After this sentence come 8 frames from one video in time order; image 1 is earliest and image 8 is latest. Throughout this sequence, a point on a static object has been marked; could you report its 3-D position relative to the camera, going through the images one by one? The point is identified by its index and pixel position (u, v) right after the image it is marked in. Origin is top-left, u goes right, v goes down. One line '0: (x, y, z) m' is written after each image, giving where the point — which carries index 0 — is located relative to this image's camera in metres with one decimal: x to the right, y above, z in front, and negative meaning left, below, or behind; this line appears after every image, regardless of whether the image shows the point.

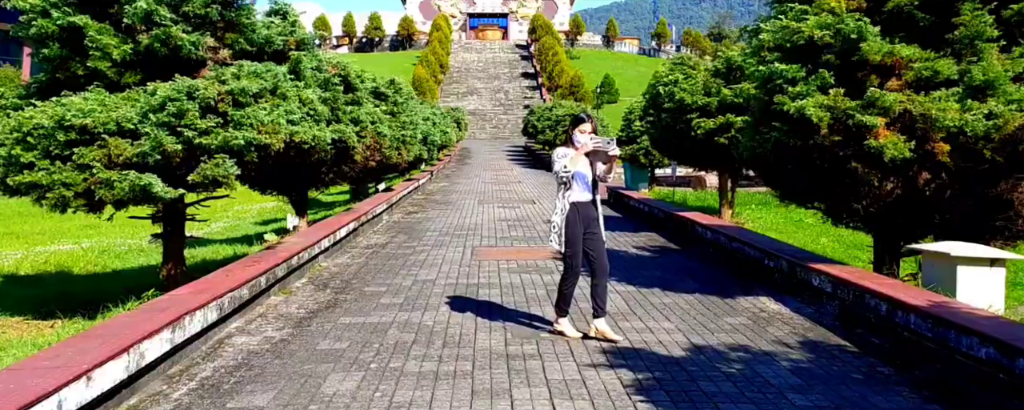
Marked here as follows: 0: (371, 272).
0: (-1.5, -0.7, +8.0) m
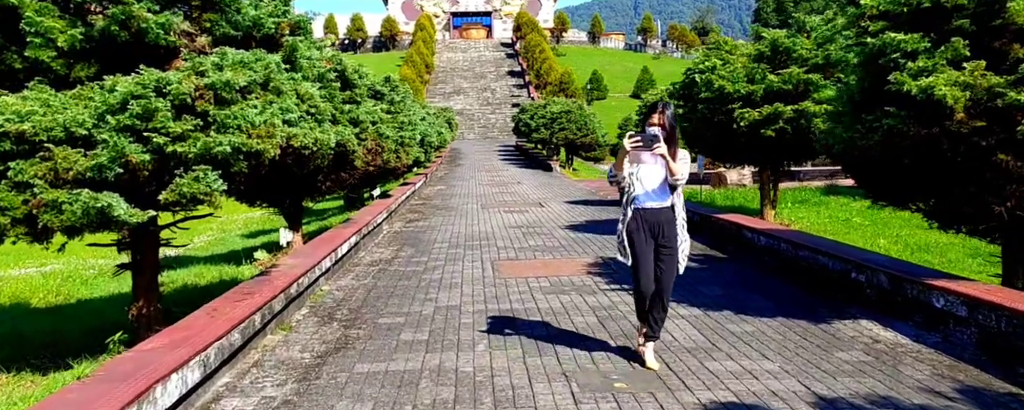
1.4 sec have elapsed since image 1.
0: (-1.2, -0.8, +6.8) m
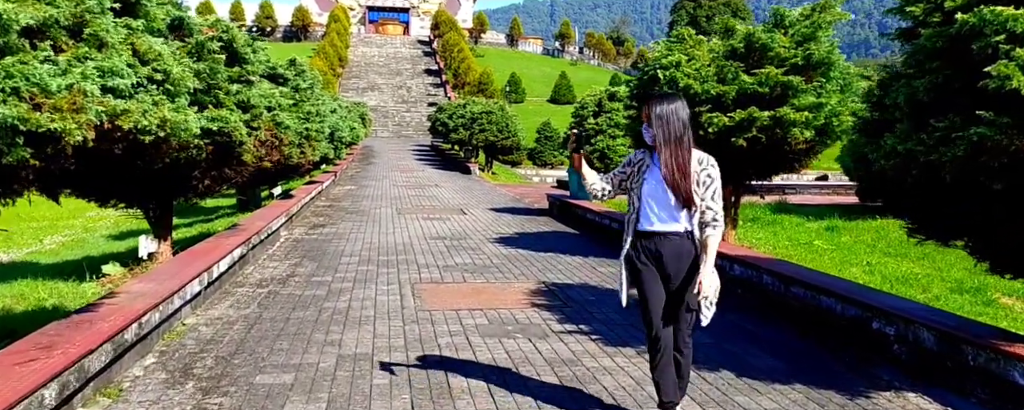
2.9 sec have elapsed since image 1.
0: (-1.7, -0.9, +5.1) m
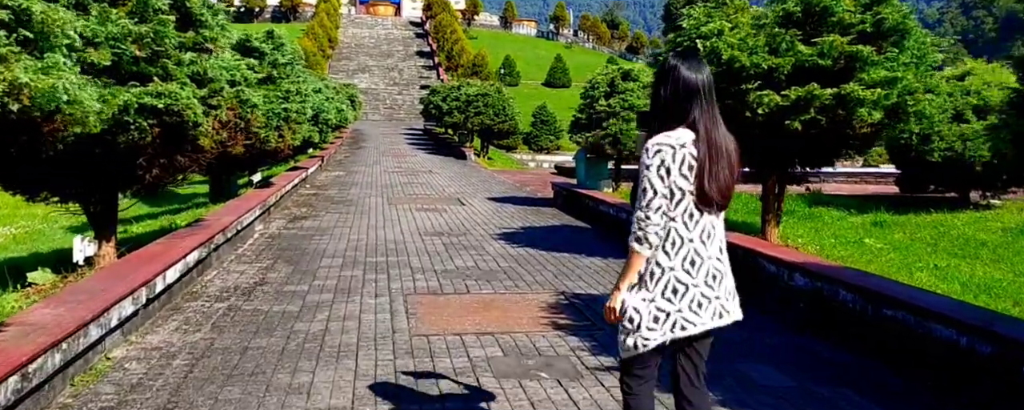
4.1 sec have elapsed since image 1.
0: (-1.5, -0.9, +3.9) m
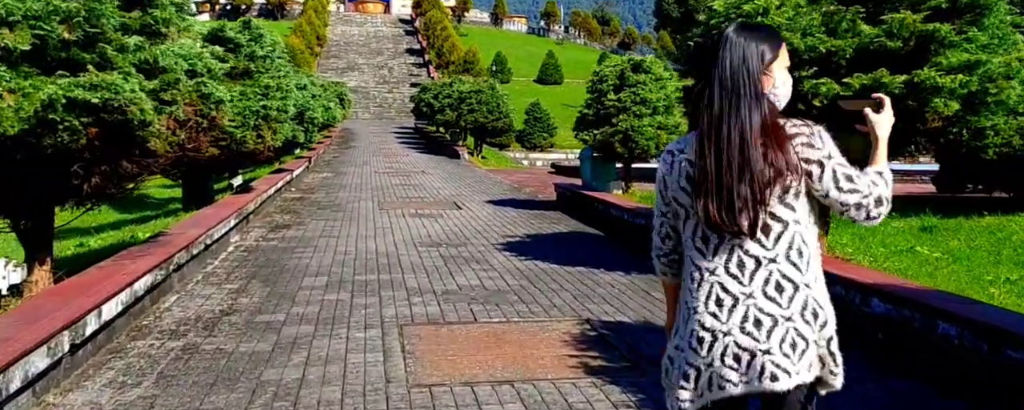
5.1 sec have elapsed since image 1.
0: (-1.4, -1.0, +2.9) m
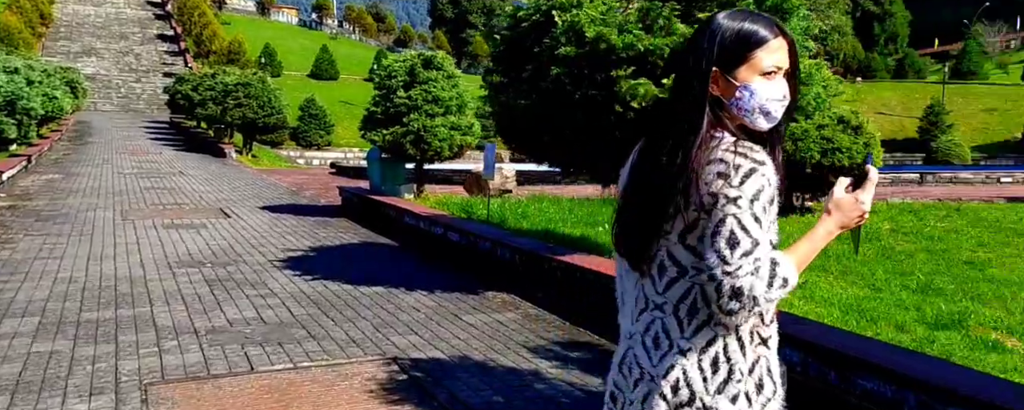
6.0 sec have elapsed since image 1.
0: (-1.9, -1.1, +1.6) m
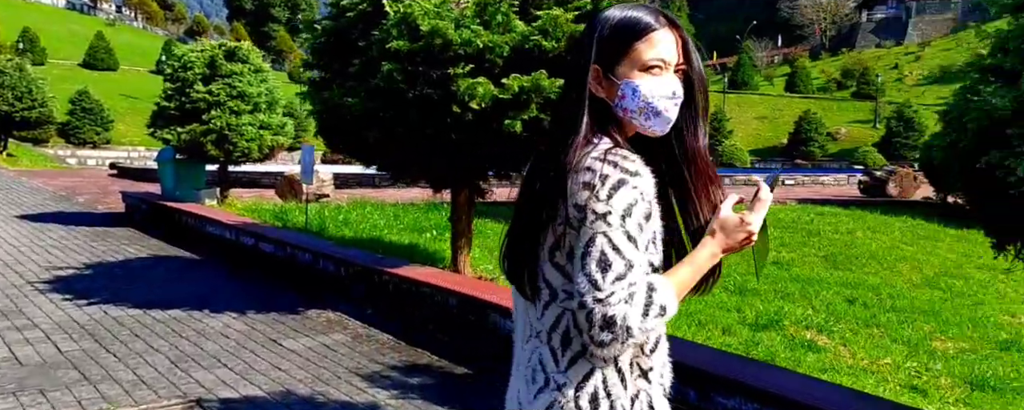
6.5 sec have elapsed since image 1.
0: (-2.0, -1.2, +0.7) m
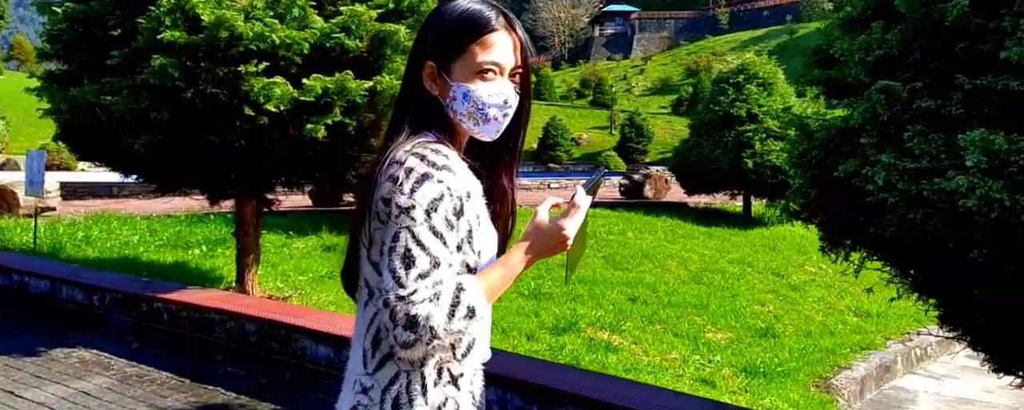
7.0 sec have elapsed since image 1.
0: (-1.7, -1.3, -0.2) m
